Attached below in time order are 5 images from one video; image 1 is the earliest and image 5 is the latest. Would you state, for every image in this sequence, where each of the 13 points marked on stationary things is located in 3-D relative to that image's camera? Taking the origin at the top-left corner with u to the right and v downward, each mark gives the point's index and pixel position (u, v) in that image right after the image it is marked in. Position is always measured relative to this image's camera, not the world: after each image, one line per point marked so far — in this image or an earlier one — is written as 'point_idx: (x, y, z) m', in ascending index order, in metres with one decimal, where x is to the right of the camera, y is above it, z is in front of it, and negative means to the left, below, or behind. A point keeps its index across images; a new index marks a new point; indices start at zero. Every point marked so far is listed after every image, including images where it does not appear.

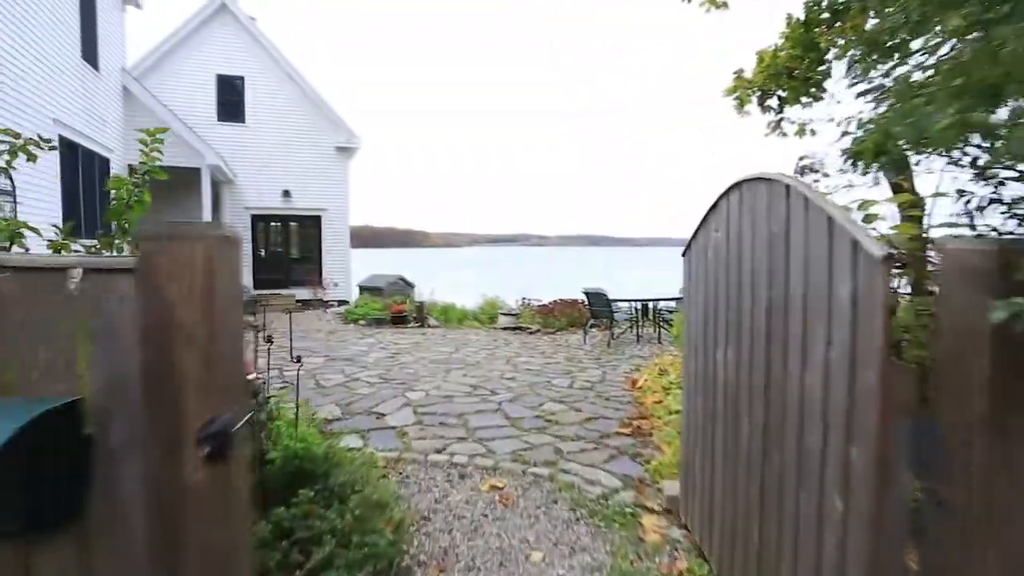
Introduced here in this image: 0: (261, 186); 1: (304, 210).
0: (-6.9, +2.8, +14.7) m
1: (-5.9, +2.2, +15.2) m
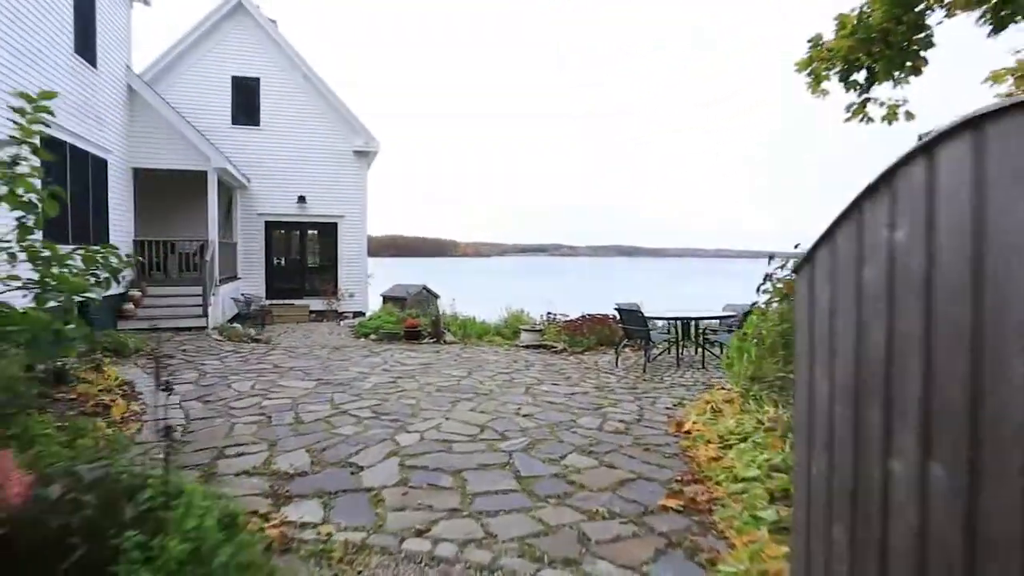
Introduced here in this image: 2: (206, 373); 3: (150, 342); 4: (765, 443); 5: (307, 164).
0: (-6.3, +2.5, +14.1) m
1: (-5.2, +1.9, +14.5) m
2: (-3.7, -1.0, +6.6) m
3: (-5.8, -0.9, +8.5) m
4: (+1.7, -1.0, +3.5) m
5: (-5.5, +3.3, +14.3) m
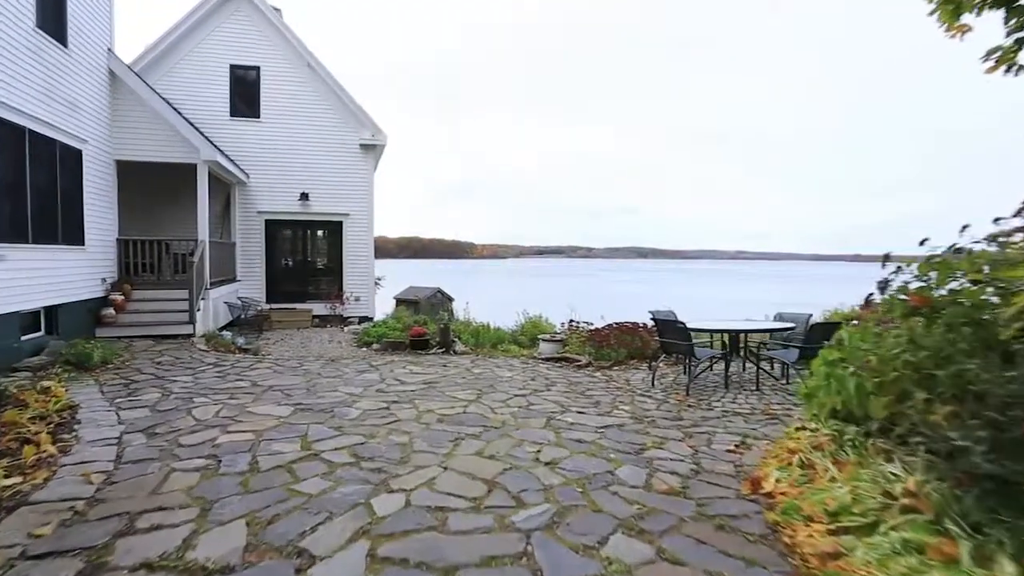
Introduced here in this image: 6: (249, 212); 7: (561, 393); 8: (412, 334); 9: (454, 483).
0: (-5.8, +2.4, +13.2) m
1: (-4.8, +1.8, +13.6) m
2: (-3.6, -1.1, +5.6) m
3: (-5.5, -0.9, +7.6) m
4: (+1.8, -1.1, +2.4) m
5: (-5.1, +3.2, +13.4) m
6: (-6.5, +1.9, +13.2) m
7: (+0.6, -1.2, +6.1) m
8: (-1.8, -0.8, +9.6) m
9: (-0.4, -1.2, +3.3) m
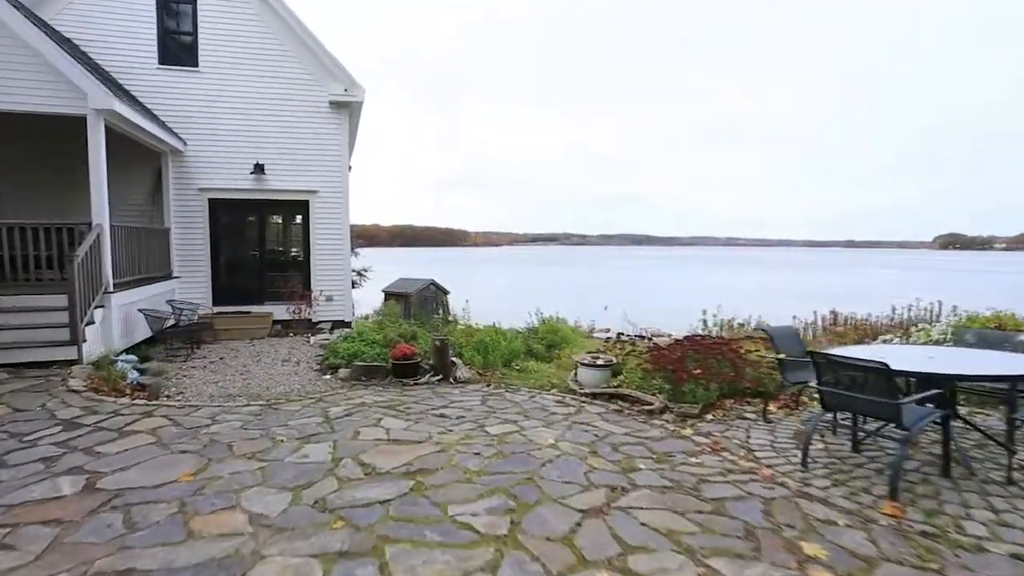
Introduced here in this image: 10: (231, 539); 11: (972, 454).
0: (-5.6, +2.5, +10.3) m
1: (-4.5, +1.9, +10.7) m
2: (-3.2, -1.2, +2.7) m
3: (-5.2, -1.0, +4.7) m
4: (+2.2, -1.3, -0.4) m
5: (-4.8, +3.3, +10.4) m
6: (-6.2, +1.9, +10.2) m
7: (+0.9, -1.3, +3.3) m
8: (-1.5, -0.9, +6.7) m
9: (0.0, -1.4, +0.5) m
10: (-1.4, -1.2, +2.7) m
11: (+3.4, -1.2, +4.0) m
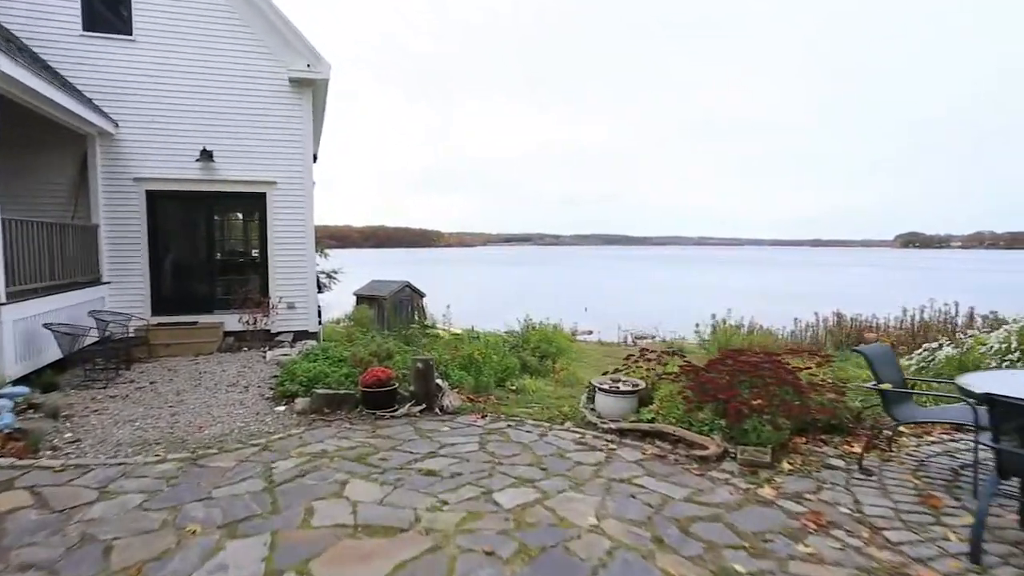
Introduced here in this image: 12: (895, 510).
0: (-5.7, +2.3, +8.7) m
1: (-4.7, +1.8, +9.1) m
2: (-3.0, -1.3, +1.2) m
3: (-5.0, -1.1, +3.2) m
4: (+2.5, -1.3, -1.6) m
5: (-5.0, +3.1, +8.9) m
6: (-6.4, +1.7, +8.6) m
7: (+1.1, -1.3, +2.0) m
8: (-1.4, -0.9, +5.3) m
9: (+0.3, -1.4, -0.9) m
10: (-1.2, -1.3, +1.3) m
11: (+3.5, -1.2, +2.8) m
12: (+2.3, -1.3, +3.3) m
